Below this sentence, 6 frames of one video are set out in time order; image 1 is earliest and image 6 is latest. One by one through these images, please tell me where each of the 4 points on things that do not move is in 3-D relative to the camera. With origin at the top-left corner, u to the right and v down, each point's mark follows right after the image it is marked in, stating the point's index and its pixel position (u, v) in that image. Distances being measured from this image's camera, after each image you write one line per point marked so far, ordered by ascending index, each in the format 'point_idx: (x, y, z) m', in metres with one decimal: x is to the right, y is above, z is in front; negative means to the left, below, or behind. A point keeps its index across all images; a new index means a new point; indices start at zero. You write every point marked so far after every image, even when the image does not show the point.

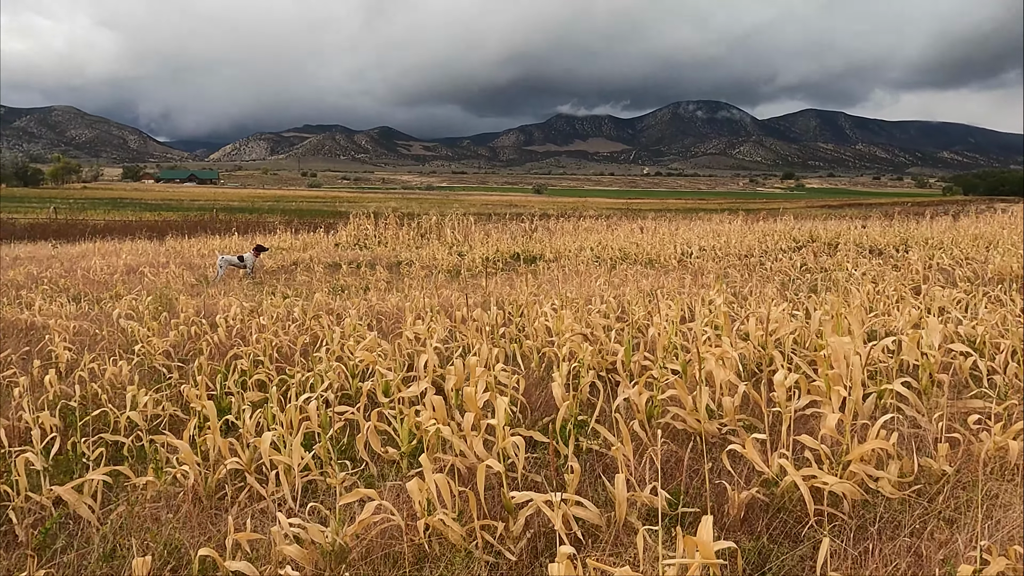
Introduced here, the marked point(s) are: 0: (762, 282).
0: (+2.7, 0.0, +8.3) m
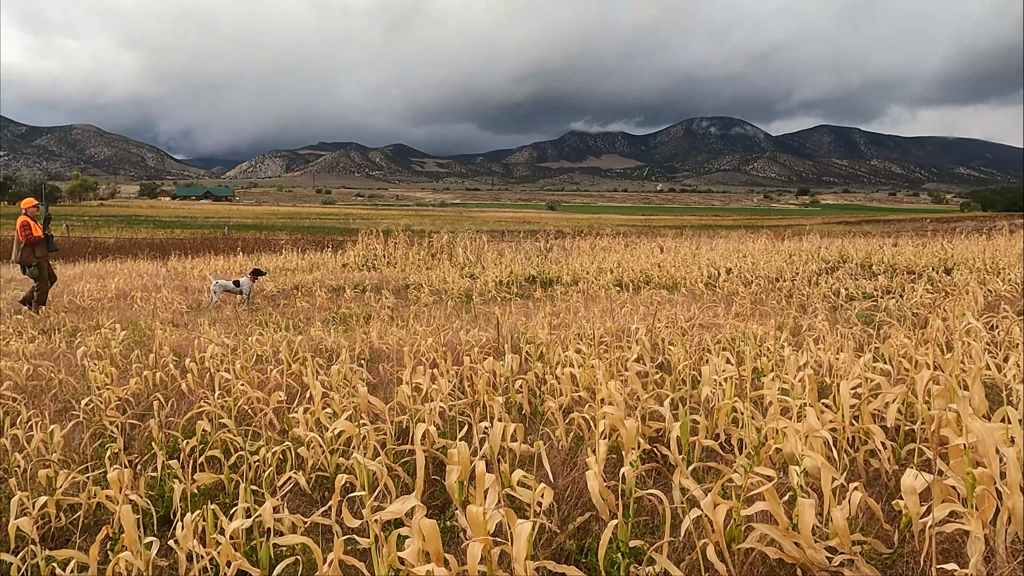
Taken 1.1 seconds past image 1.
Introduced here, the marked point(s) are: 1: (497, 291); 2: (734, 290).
0: (+2.8, -0.3, +7.5) m
1: (-0.2, 0.0, +11.2) m
2: (+3.1, -0.1, +10.6) m
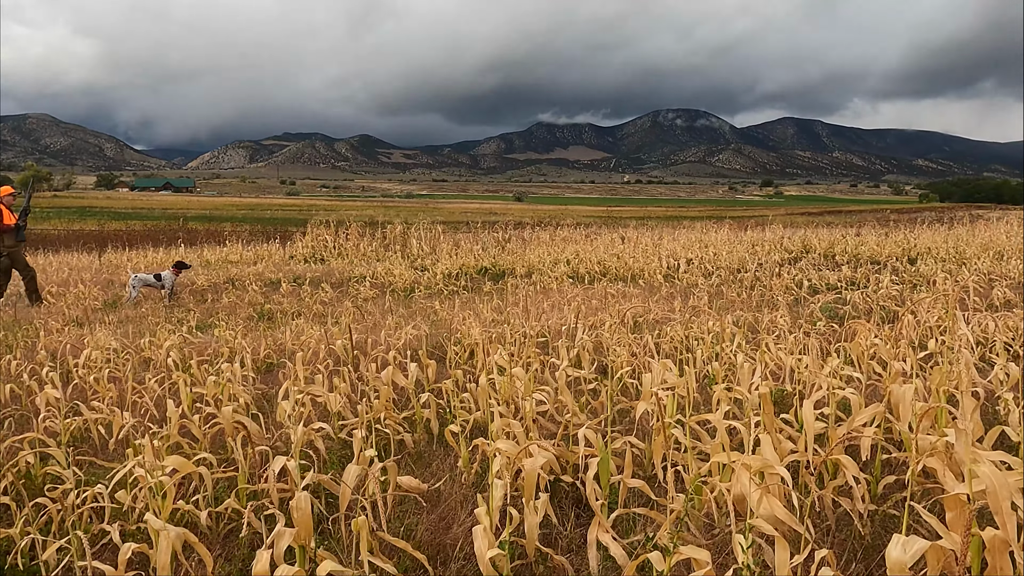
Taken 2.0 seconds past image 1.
0: (+2.3, -0.2, +6.9) m
1: (-0.9, +0.1, +10.5) m
2: (+2.4, +0.1, +10.0) m
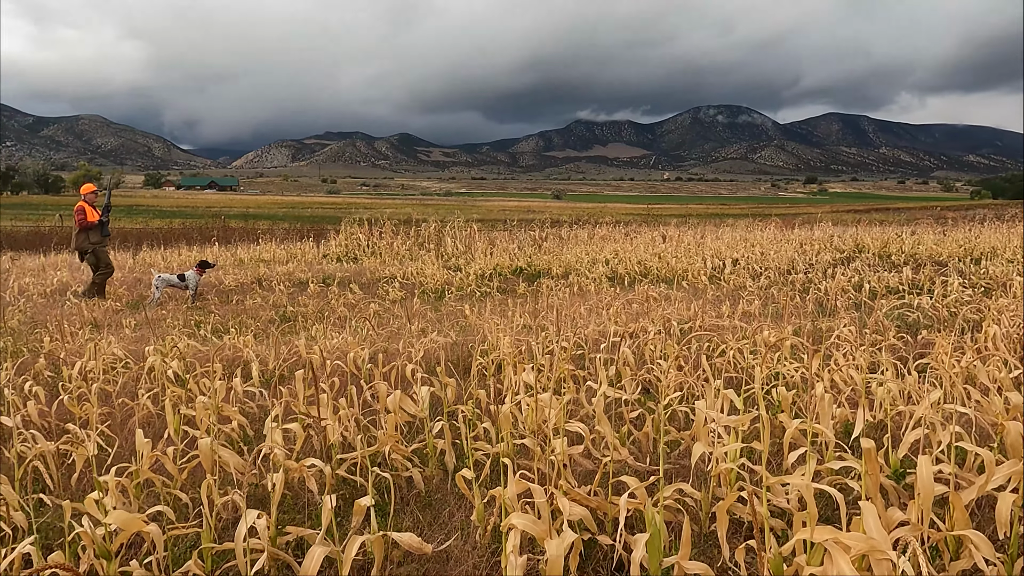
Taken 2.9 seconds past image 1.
0: (+2.5, -0.2, +6.3) m
1: (-0.5, 0.0, +10.0) m
2: (+2.8, 0.0, +9.4) m
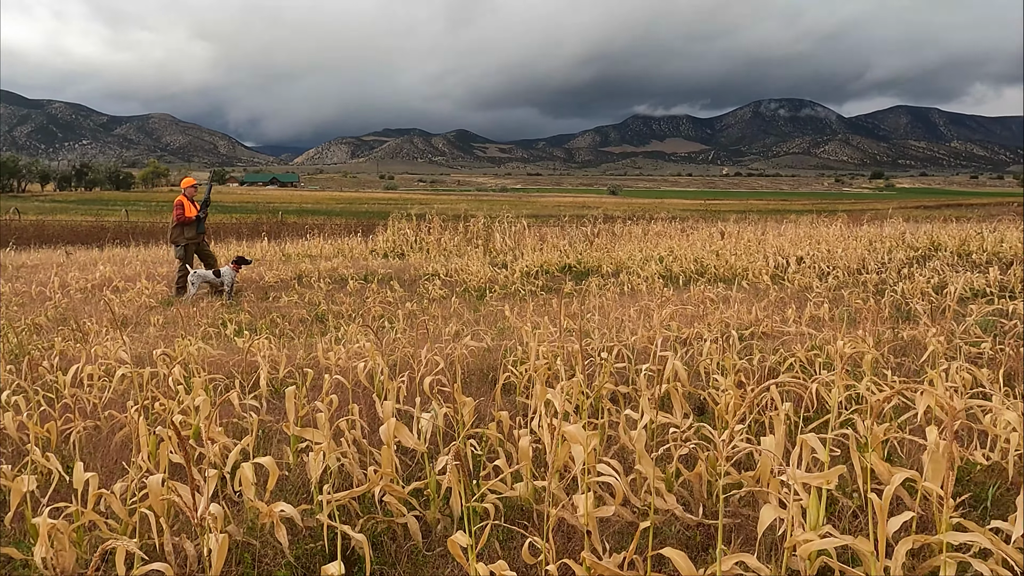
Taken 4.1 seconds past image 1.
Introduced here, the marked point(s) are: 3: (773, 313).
0: (+2.8, -0.3, +5.6) m
1: (+0.1, +0.1, +9.5) m
2: (+3.4, 0.0, +8.7) m
3: (+2.2, -0.2, +6.5) m
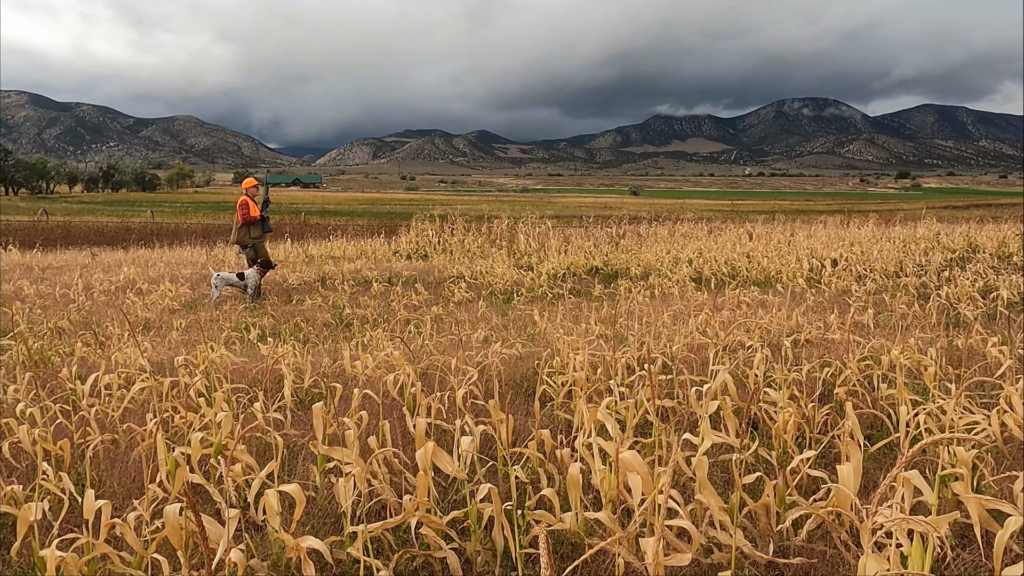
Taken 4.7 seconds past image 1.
0: (+3.1, -0.3, +5.3) m
1: (+0.5, 0.0, +9.3) m
2: (+3.7, 0.0, +8.4) m
3: (+2.5, -0.2, +6.2) m
